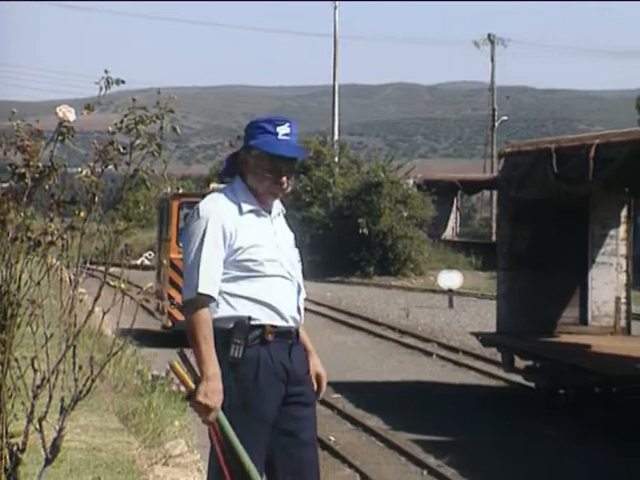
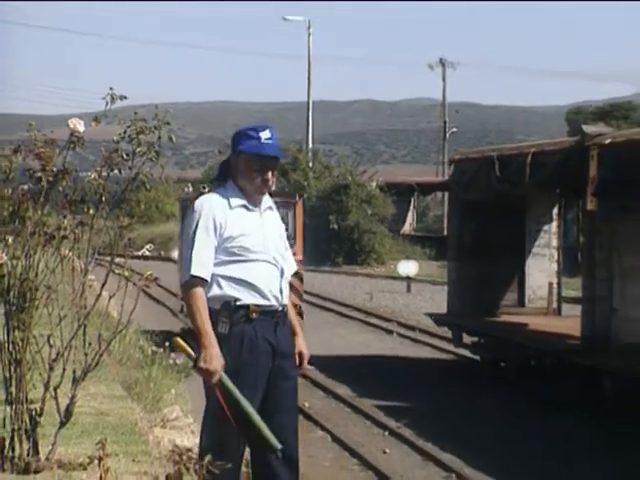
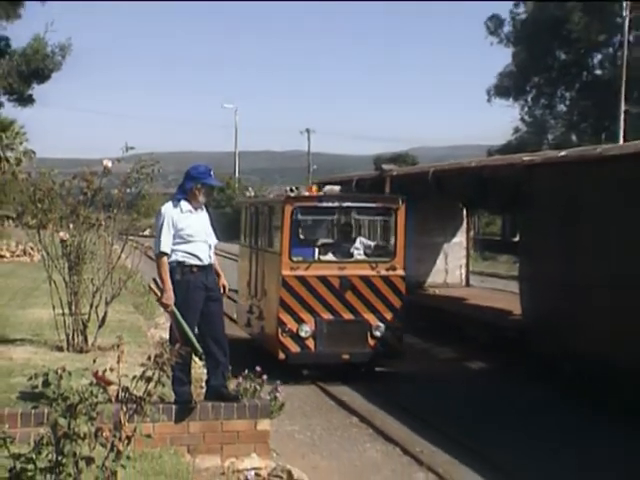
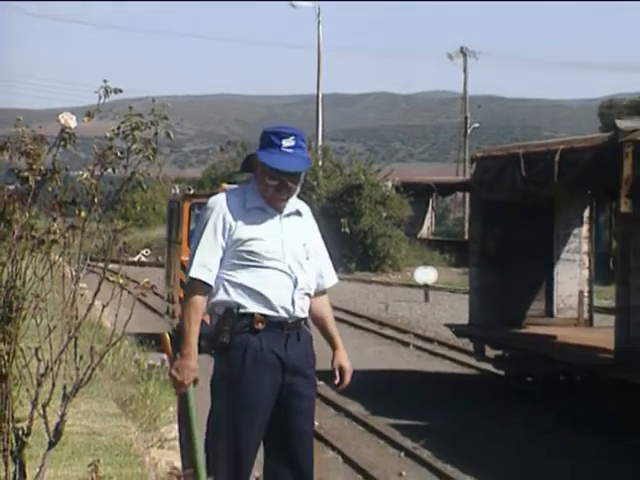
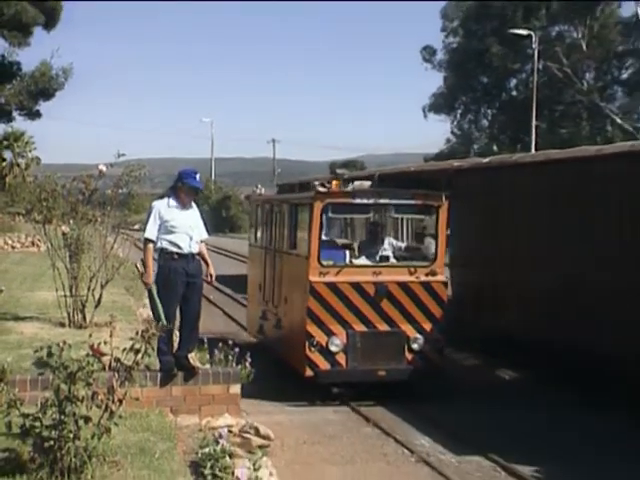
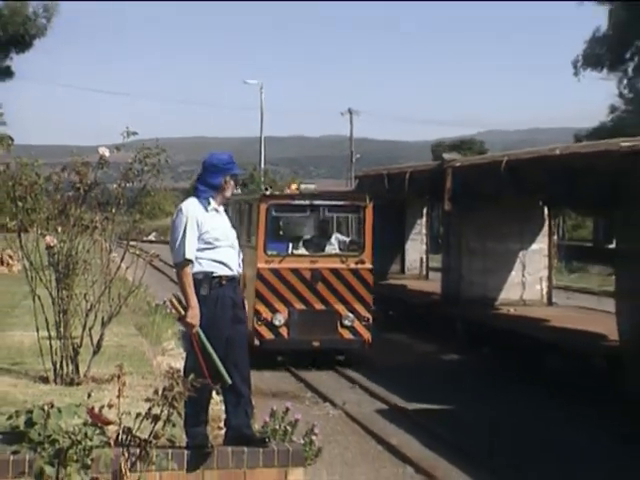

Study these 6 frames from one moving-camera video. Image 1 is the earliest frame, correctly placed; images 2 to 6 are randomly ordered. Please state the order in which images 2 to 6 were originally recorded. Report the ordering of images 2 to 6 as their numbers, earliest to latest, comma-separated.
4, 2, 6, 3, 5
